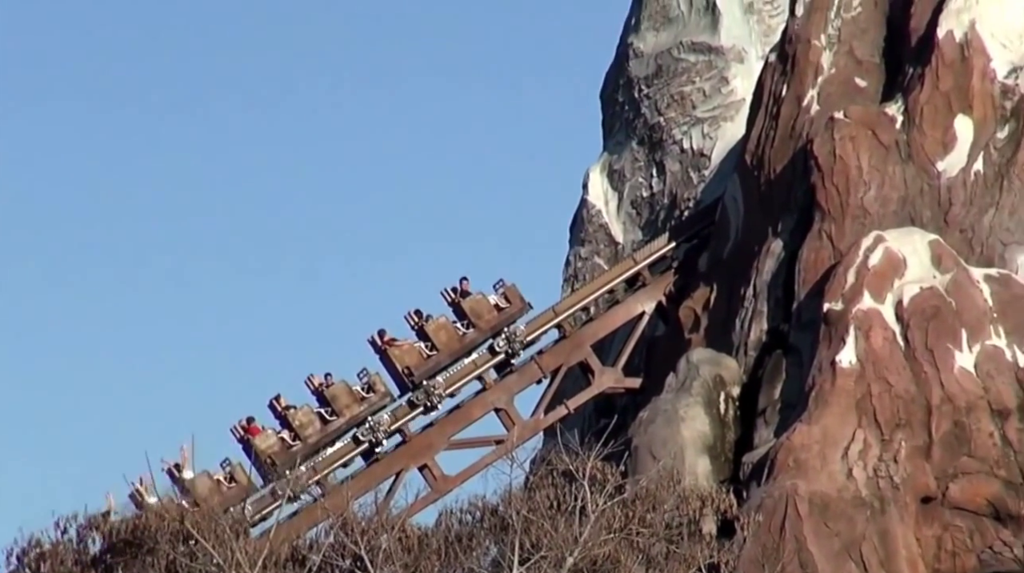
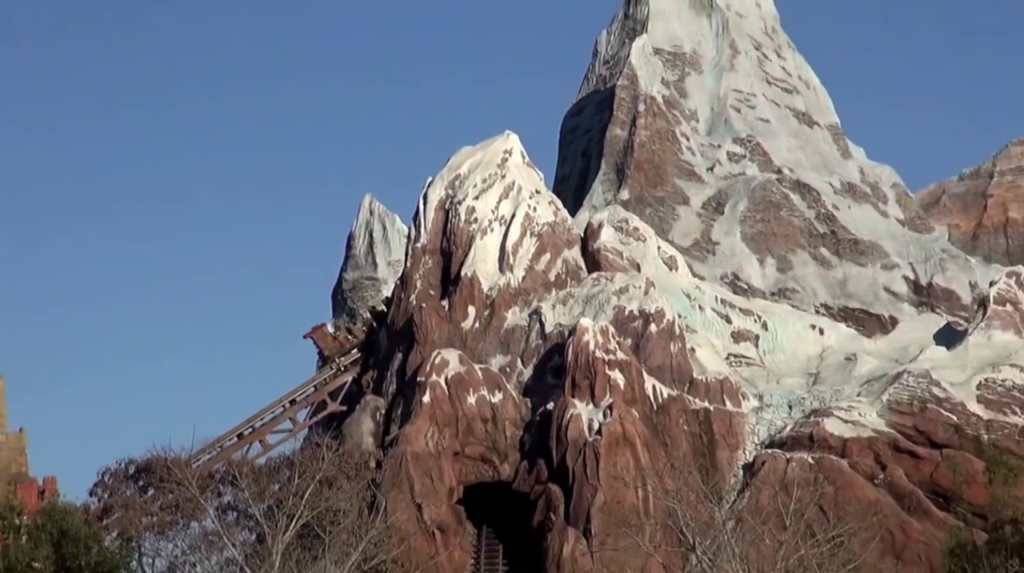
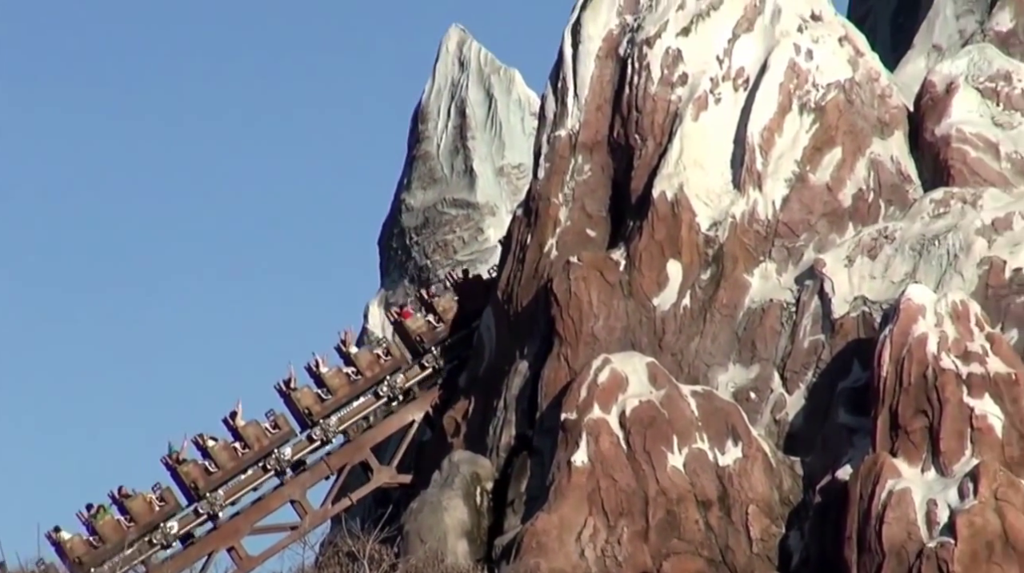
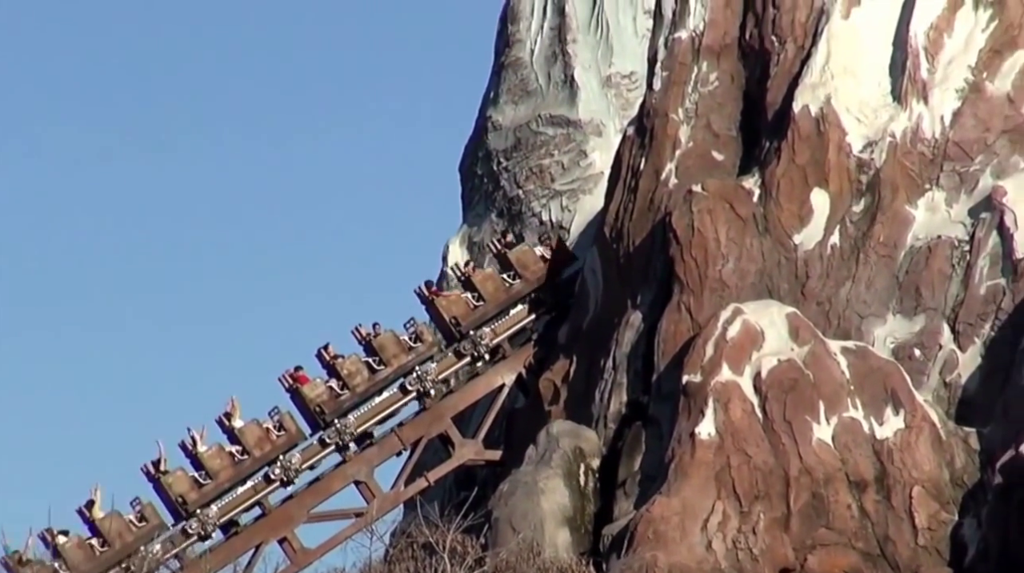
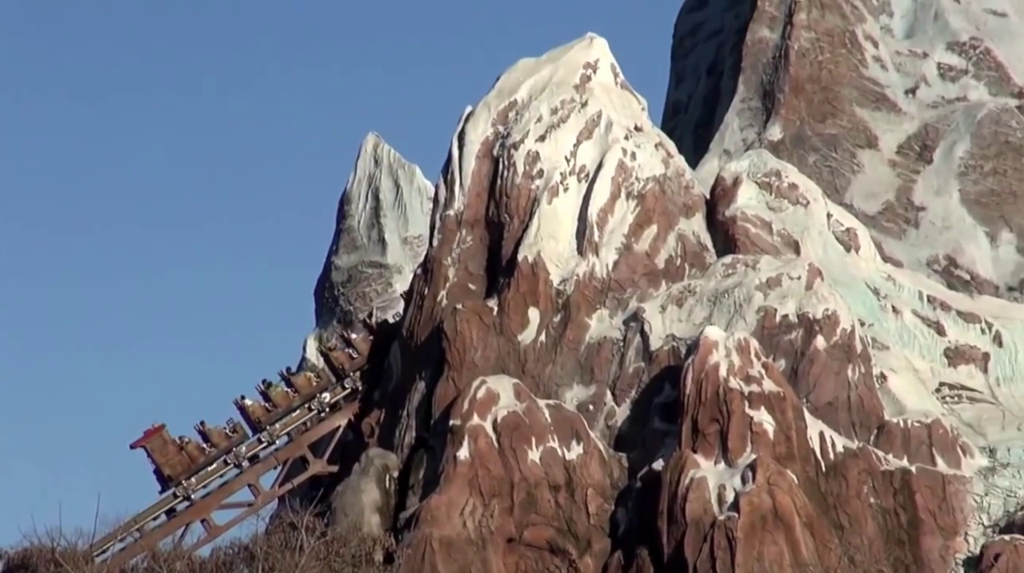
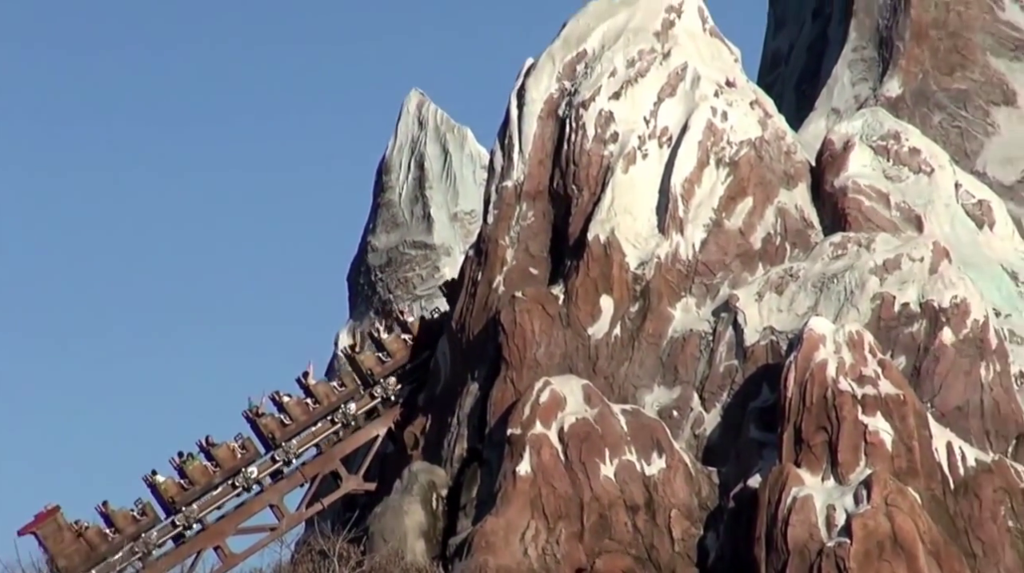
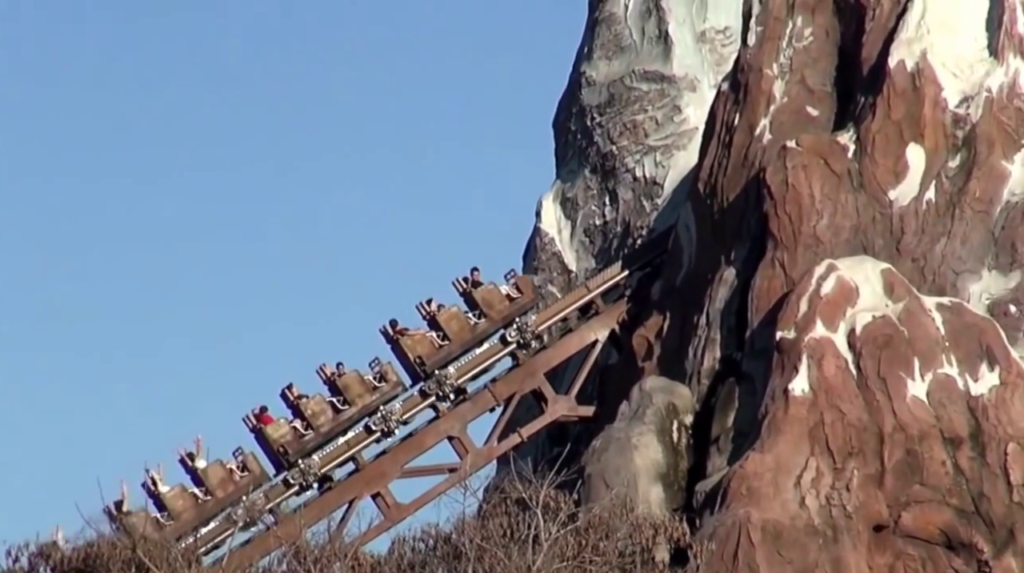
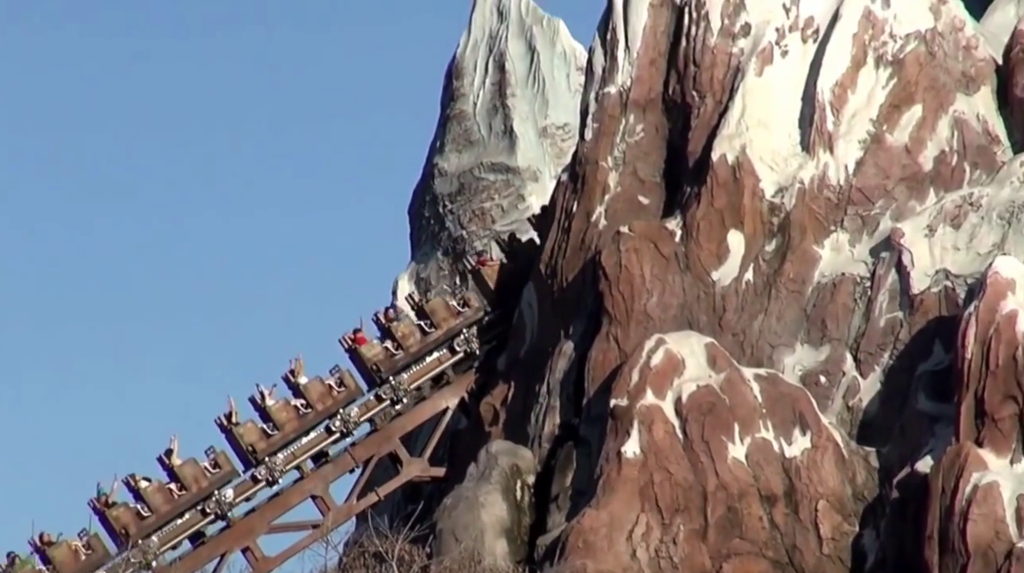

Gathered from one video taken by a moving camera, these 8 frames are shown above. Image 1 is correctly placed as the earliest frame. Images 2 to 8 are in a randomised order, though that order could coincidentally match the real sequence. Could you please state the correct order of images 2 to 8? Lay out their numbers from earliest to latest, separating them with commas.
7, 4, 8, 3, 6, 5, 2
